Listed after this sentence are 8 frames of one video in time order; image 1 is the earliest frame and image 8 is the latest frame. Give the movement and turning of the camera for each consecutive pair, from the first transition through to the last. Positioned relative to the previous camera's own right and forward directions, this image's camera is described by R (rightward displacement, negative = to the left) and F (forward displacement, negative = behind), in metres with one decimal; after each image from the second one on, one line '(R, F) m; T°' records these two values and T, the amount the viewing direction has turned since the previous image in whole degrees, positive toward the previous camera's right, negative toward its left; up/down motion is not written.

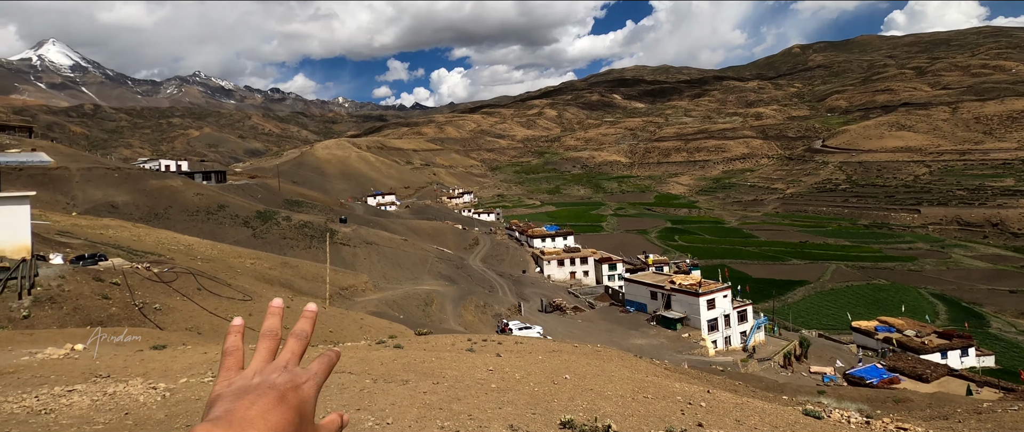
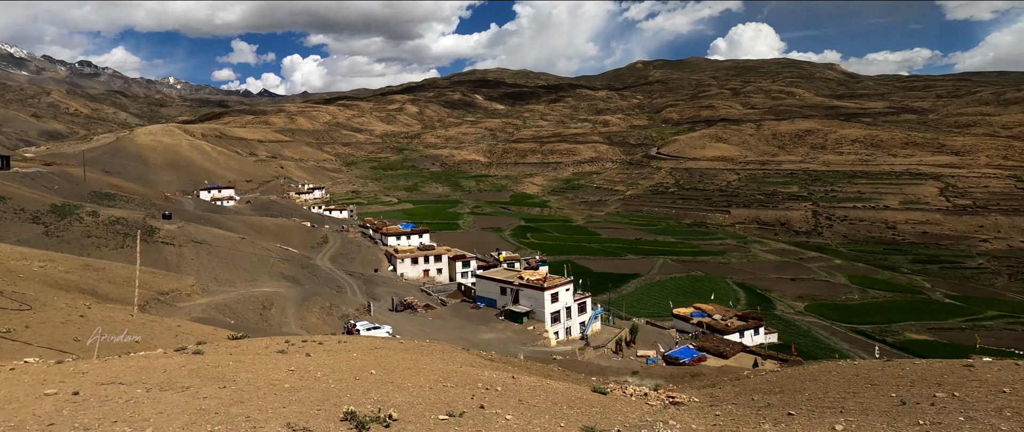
(+0.6, -0.3) m; +15°
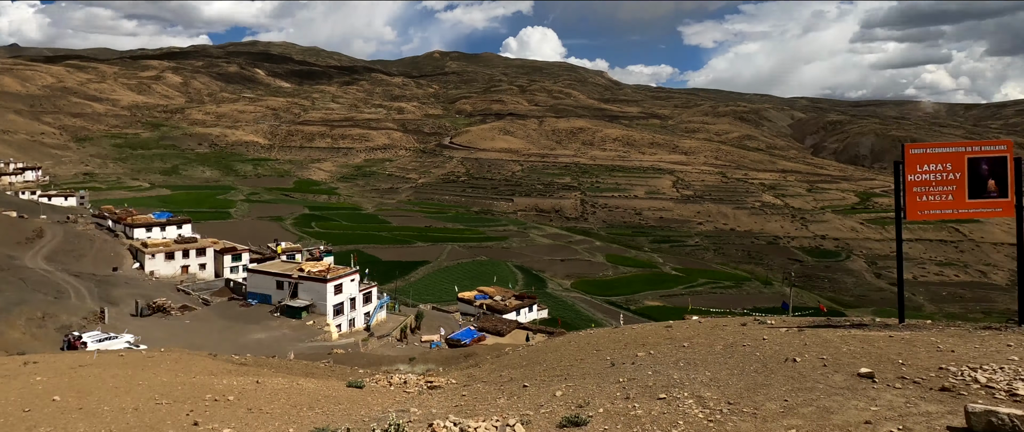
(+0.5, 0.0) m; +22°
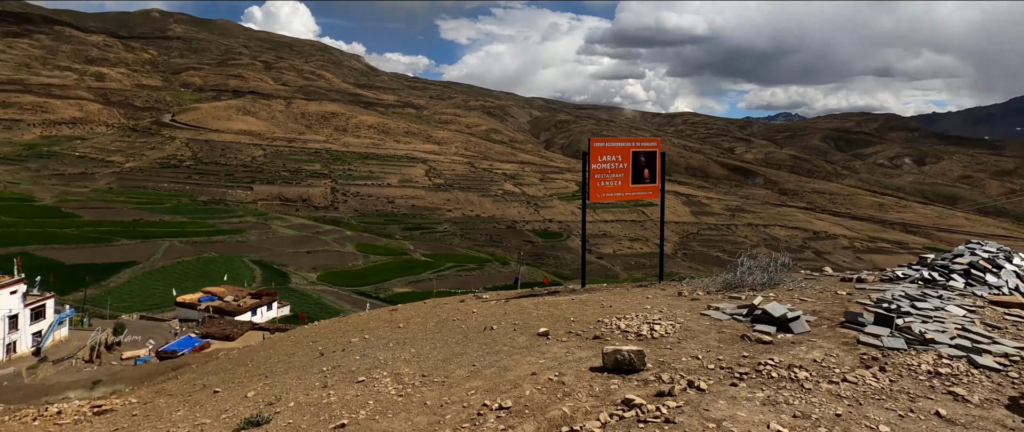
(+0.5, 0.0) m; +26°
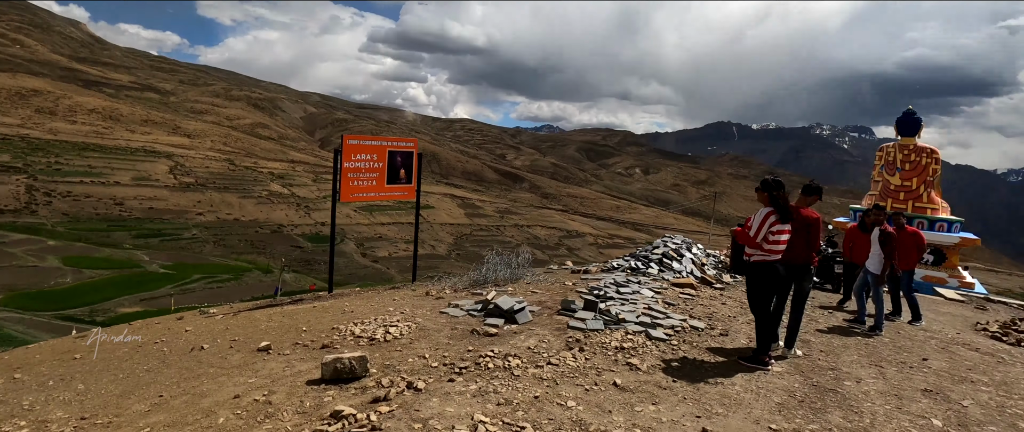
(+0.5, +0.1) m; +23°
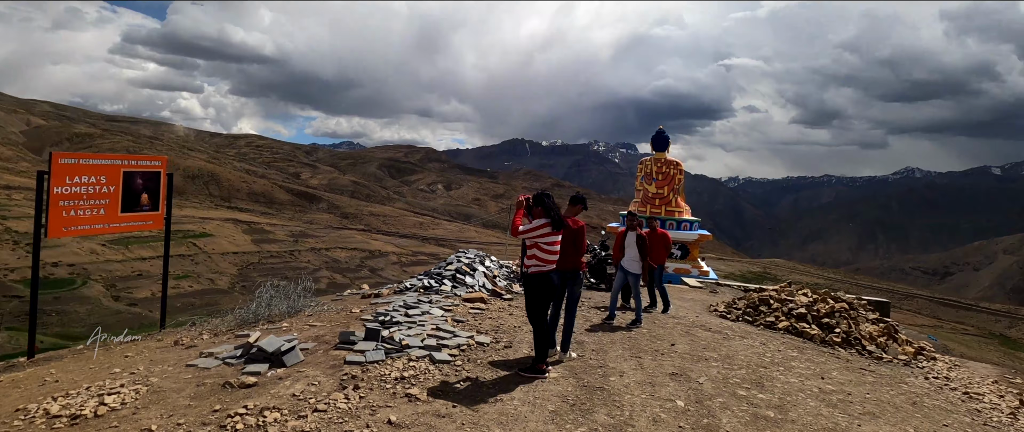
(+0.4, +0.2) m; +21°
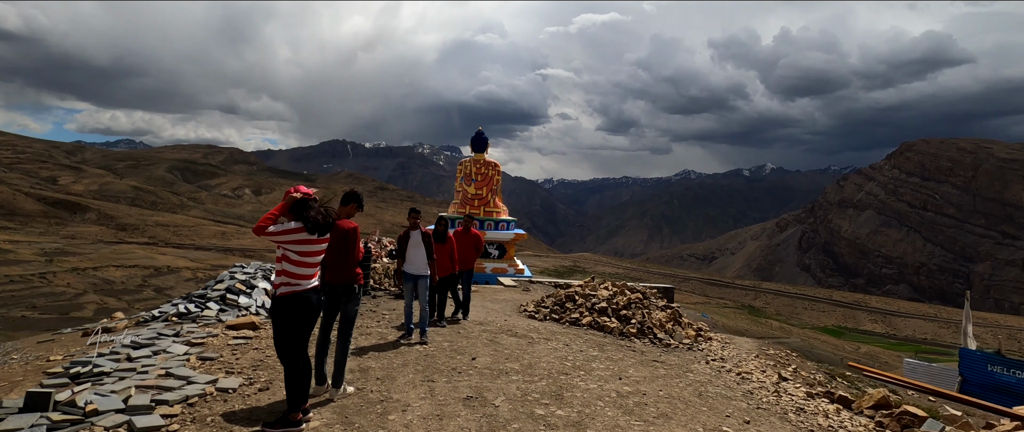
(+0.6, +0.9) m; +19°
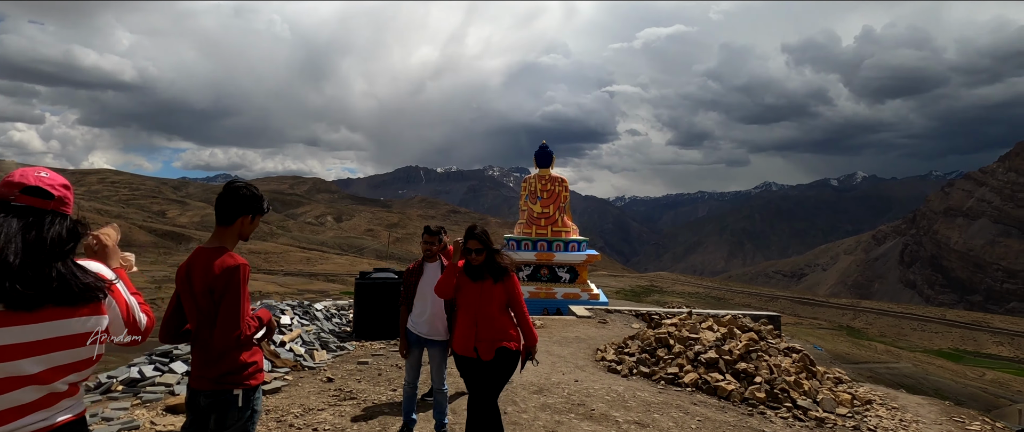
(0.0, +2.9) m; -8°
